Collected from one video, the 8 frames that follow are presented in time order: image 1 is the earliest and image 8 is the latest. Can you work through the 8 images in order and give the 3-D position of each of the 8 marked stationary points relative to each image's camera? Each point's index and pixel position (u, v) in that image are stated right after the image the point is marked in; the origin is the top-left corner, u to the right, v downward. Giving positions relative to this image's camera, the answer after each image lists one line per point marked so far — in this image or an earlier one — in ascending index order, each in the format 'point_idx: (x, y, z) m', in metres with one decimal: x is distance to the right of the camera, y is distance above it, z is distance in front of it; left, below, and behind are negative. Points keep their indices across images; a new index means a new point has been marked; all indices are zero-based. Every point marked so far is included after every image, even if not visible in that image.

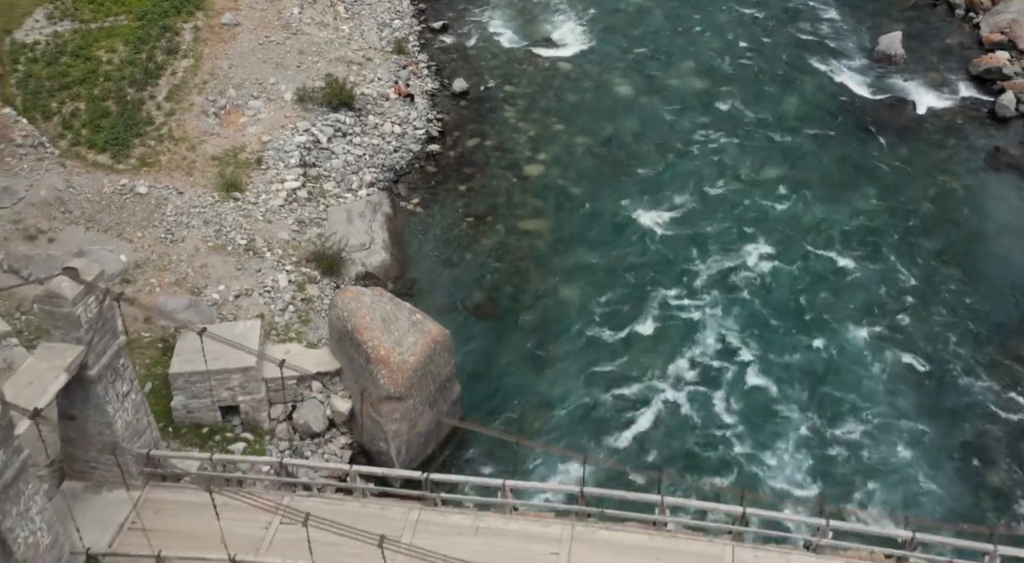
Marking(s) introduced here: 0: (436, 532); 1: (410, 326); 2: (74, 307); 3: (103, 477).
0: (-1.0, -3.6, +14.2) m
1: (-1.9, -0.8, +19.3) m
2: (-5.9, -0.5, +13.8) m
3: (-6.1, -3.0, +15.5) m
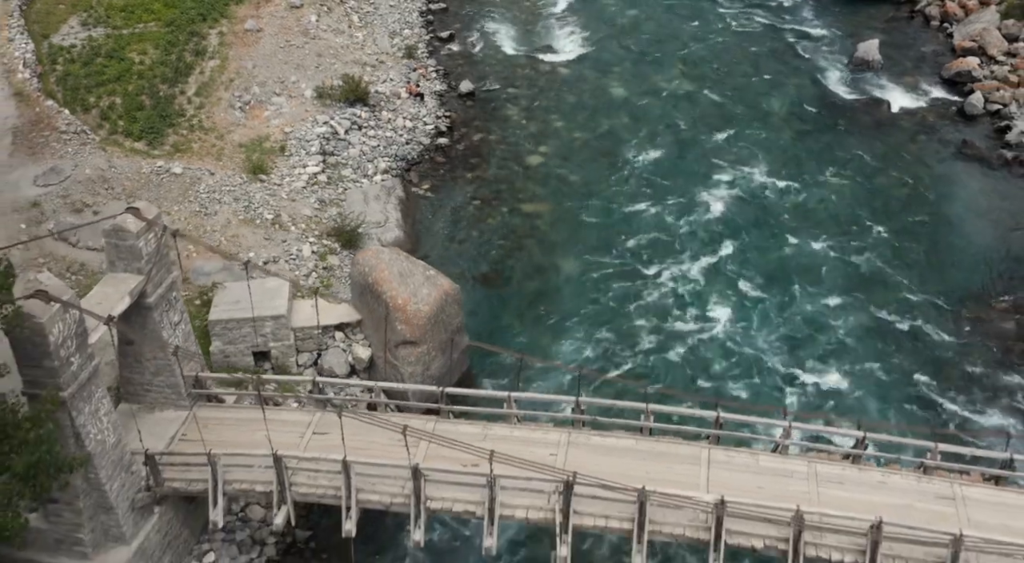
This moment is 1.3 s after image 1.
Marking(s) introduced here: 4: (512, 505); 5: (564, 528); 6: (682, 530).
0: (-1.0, -2.6, +16.2) m
1: (-1.8, 0.0, +21.5) m
2: (-5.9, +0.6, +16.0) m
3: (-6.1, -2.0, +17.6) m
4: (0.0, -3.3, +15.3) m
5: (+0.7, -3.6, +14.9) m
6: (+2.4, -3.6, +14.9) m
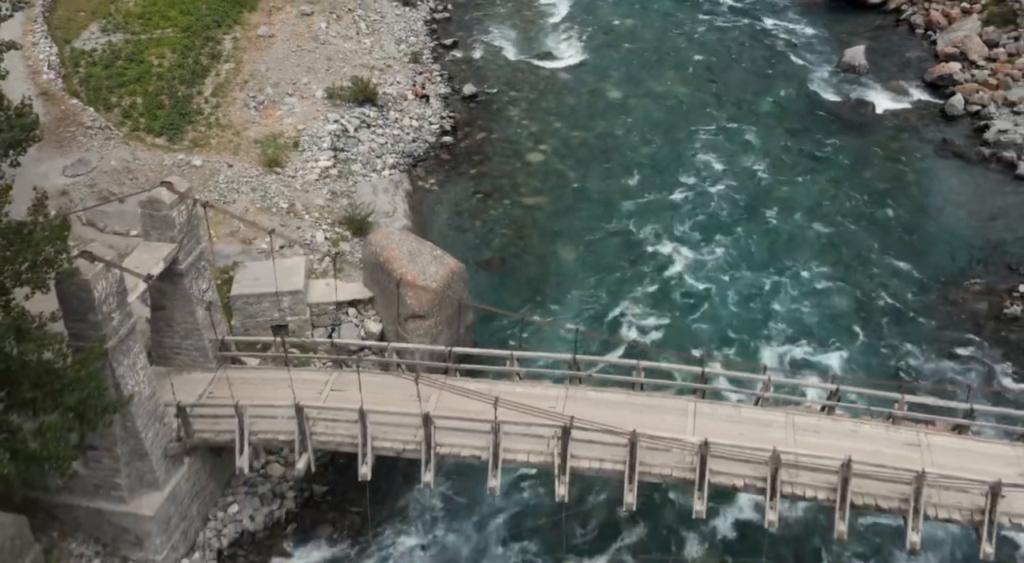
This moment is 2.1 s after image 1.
0: (-0.9, -2.0, +17.7) m
1: (-1.8, +0.5, +22.9) m
2: (-5.8, +1.2, +17.4) m
3: (-6.0, -1.5, +19.0) m
4: (0.0, -2.7, +16.7) m
5: (+0.8, -3.0, +16.4) m
6: (+2.5, -3.0, +16.3) m
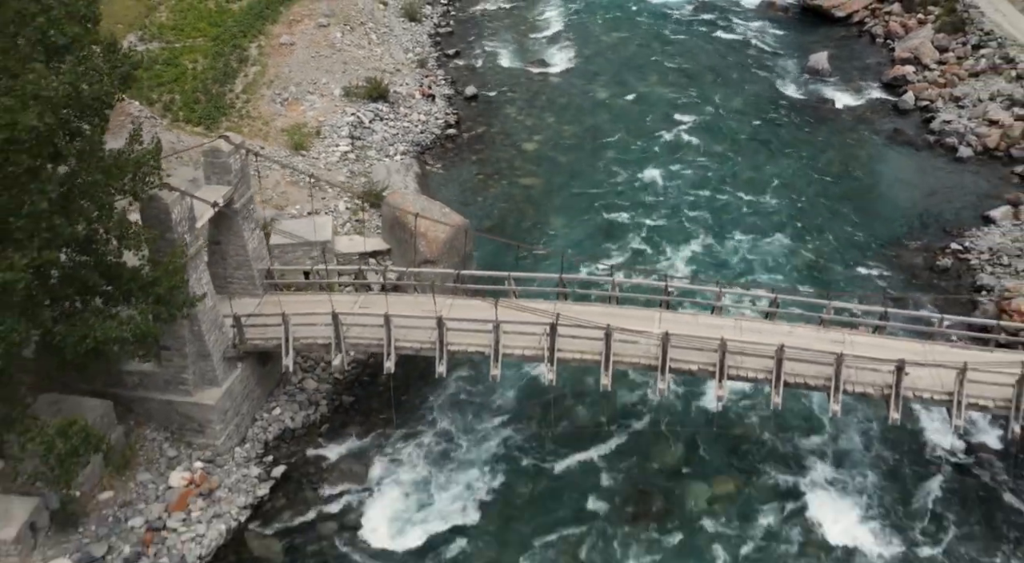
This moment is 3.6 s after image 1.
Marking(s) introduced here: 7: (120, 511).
0: (-1.0, -0.6, +21.4) m
1: (-1.8, +1.7, +26.8) m
2: (-5.9, +2.6, +21.3) m
3: (-6.1, -0.1, +22.8) m
4: (0.0, -1.3, +20.4) m
5: (+0.7, -1.6, +20.1) m
6: (+2.4, -1.5, +20.0) m
7: (-7.3, -4.3, +19.2) m
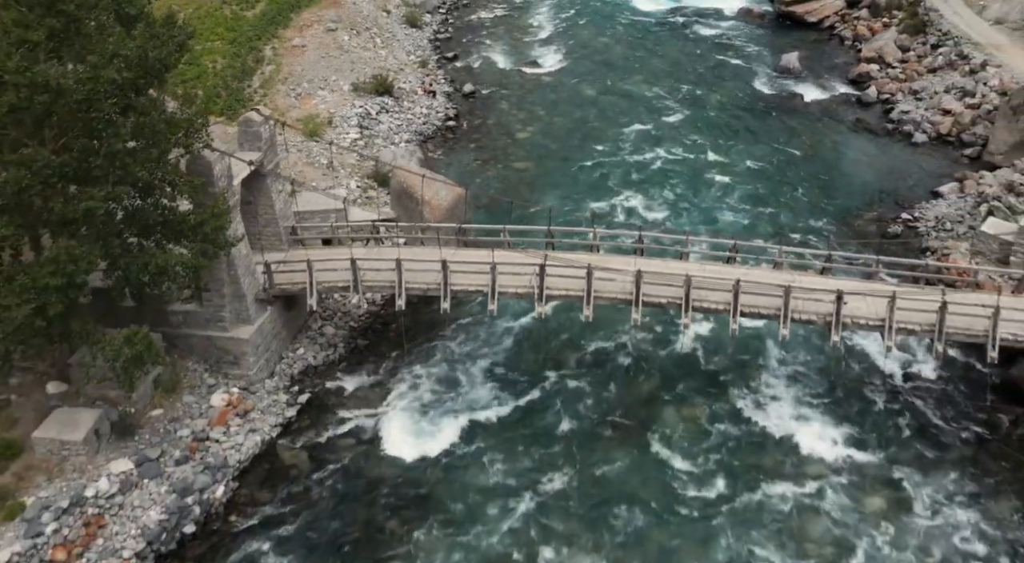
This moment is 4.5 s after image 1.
0: (-1.1, +0.6, +24.6) m
1: (-2.0, +2.8, +30.0) m
2: (-6.0, +3.7, +24.6) m
3: (-6.2, +1.0, +26.0) m
4: (-0.2, -0.1, +23.6) m
5: (+0.6, -0.3, +23.3) m
6: (+2.3, -0.3, +23.2) m
7: (-7.4, -3.1, +22.3) m
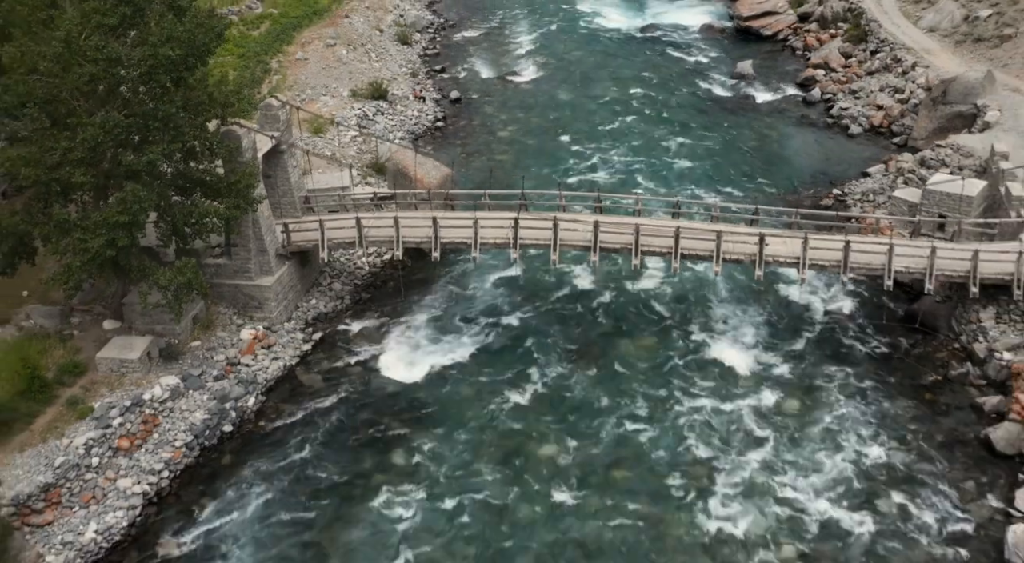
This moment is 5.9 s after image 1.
0: (-1.7, +1.9, +29.3) m
1: (-2.7, +3.9, +34.7) m
2: (-6.6, +4.9, +29.3) m
3: (-6.8, +2.1, +30.6) m
4: (-0.7, +1.2, +28.2) m
5: (+0.1, +1.0, +27.9) m
6: (+1.8, +1.1, +27.8) m
7: (-7.9, -1.8, +26.8) m
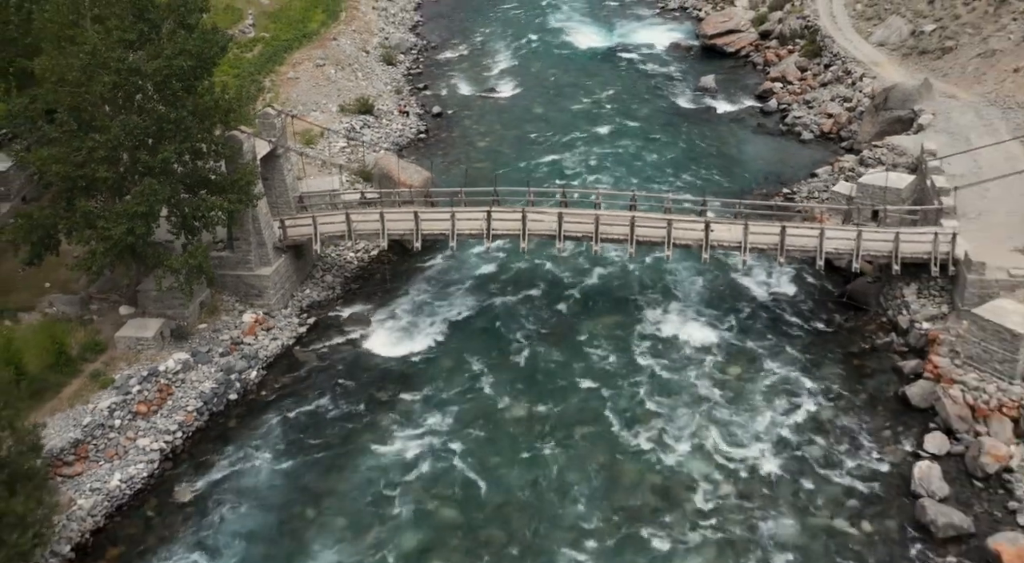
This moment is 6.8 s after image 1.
0: (-2.5, +2.3, +32.5) m
1: (-3.6, +4.1, +38.0) m
2: (-7.5, +5.2, +32.6) m
3: (-7.7, +2.4, +33.8) m
4: (-1.5, +1.6, +31.5) m
5: (-0.7, +1.4, +31.1) m
6: (+1.0, +1.5, +31.1) m
7: (-8.7, -1.5, +29.9) m
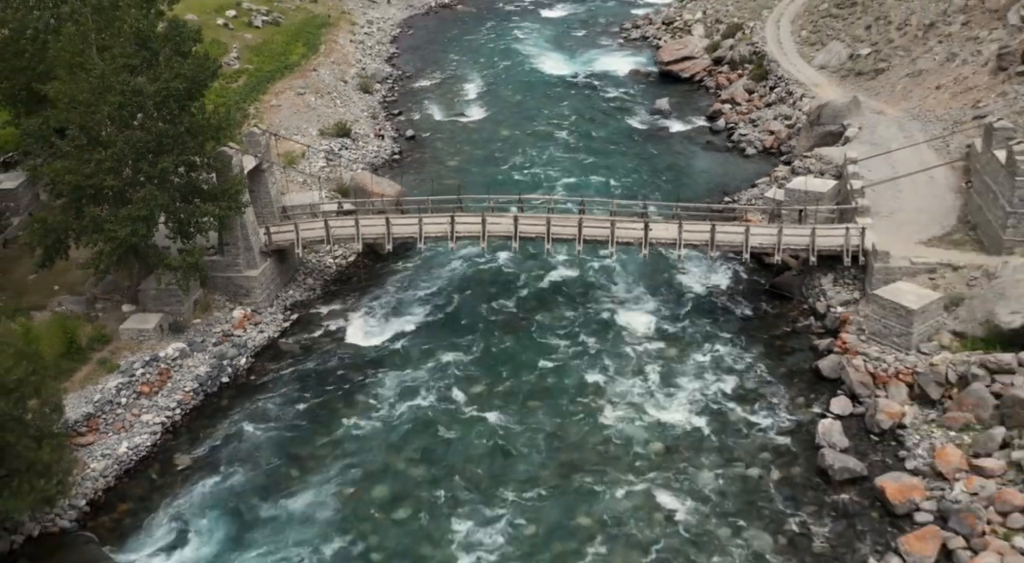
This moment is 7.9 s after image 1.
0: (-3.9, +2.3, +36.3) m
1: (-5.0, +3.9, +41.8) m
2: (-8.9, +5.2, +36.3) m
3: (-9.0, +2.3, +37.5) m
4: (-2.9, +1.7, +35.3) m
5: (-2.1, +1.5, +34.9) m
6: (-0.4, +1.7, +34.9) m
7: (-9.9, -1.4, +33.5) m
